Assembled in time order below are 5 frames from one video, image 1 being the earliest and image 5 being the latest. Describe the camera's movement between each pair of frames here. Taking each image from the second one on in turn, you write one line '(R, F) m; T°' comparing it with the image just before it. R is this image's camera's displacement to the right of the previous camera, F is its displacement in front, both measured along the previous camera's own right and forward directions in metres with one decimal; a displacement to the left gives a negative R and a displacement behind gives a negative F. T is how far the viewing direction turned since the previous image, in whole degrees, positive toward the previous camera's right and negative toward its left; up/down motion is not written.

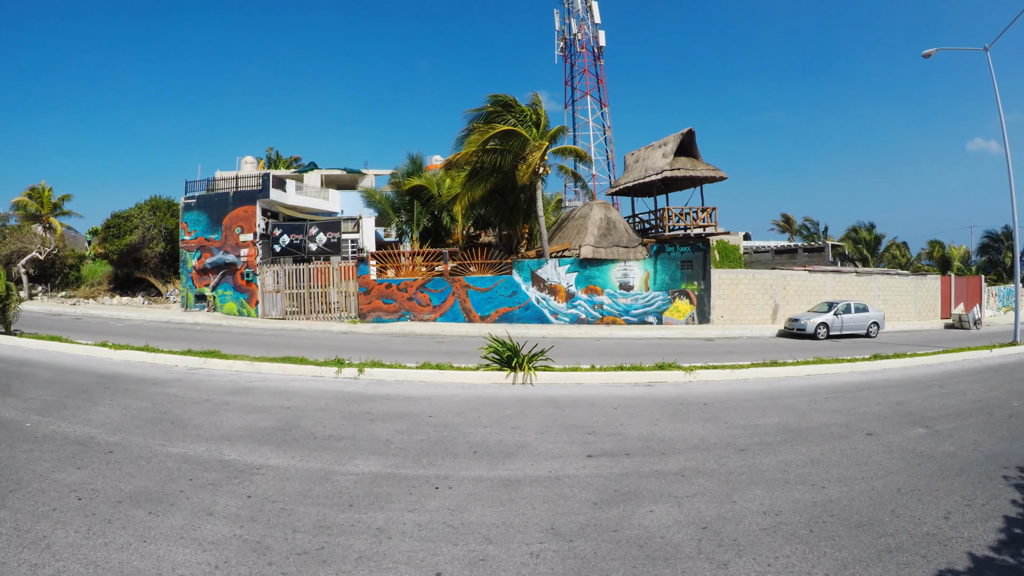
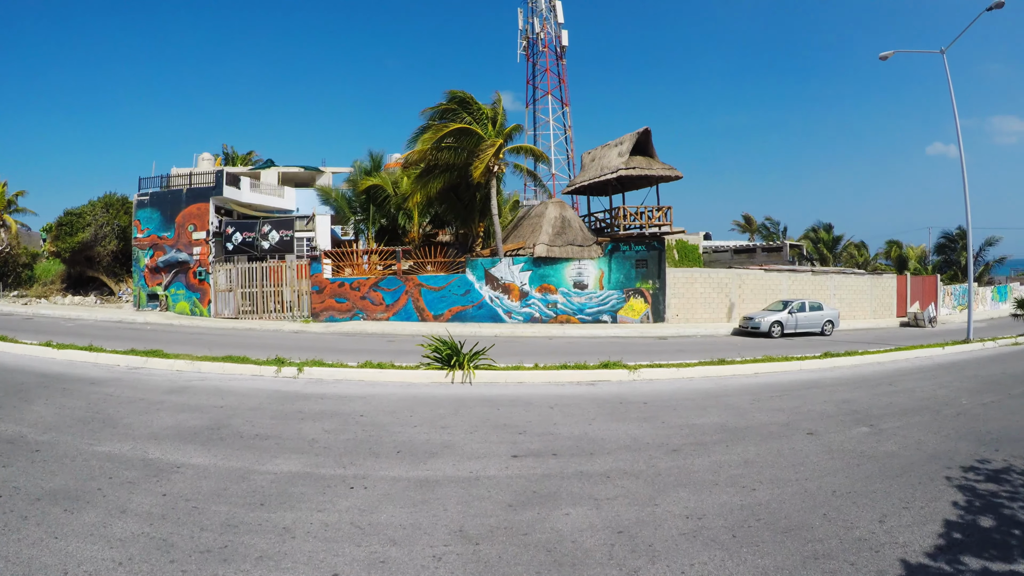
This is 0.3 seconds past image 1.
(+0.6, +0.1) m; -3°
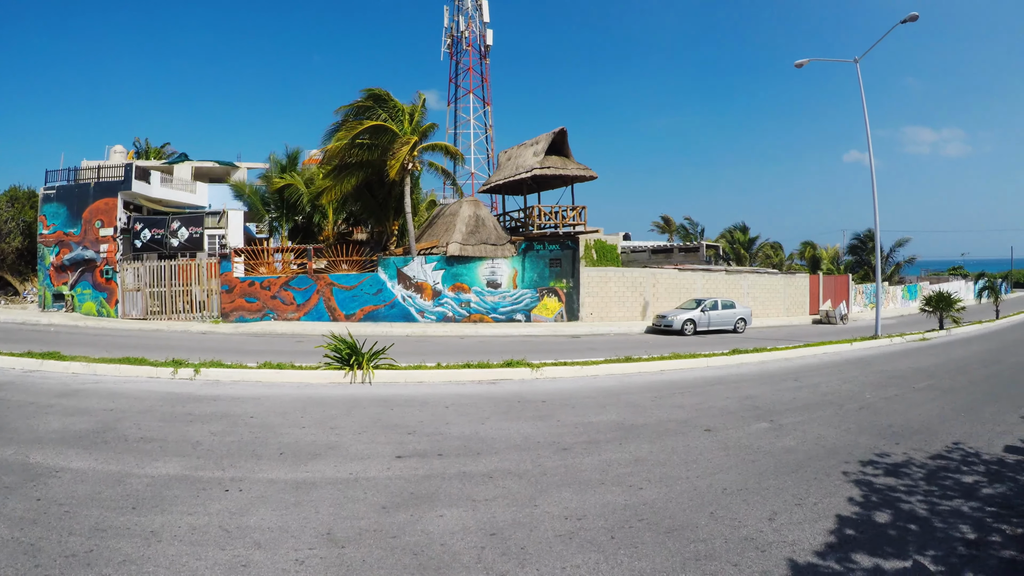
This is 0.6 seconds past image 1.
(+0.8, +0.1) m; -1°
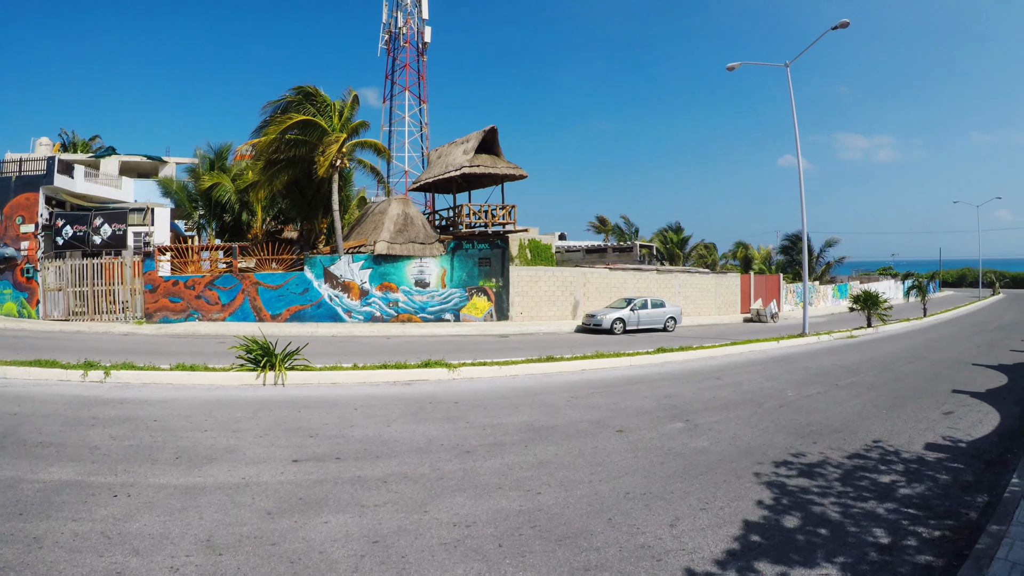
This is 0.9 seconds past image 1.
(+0.7, +0.1) m; -2°
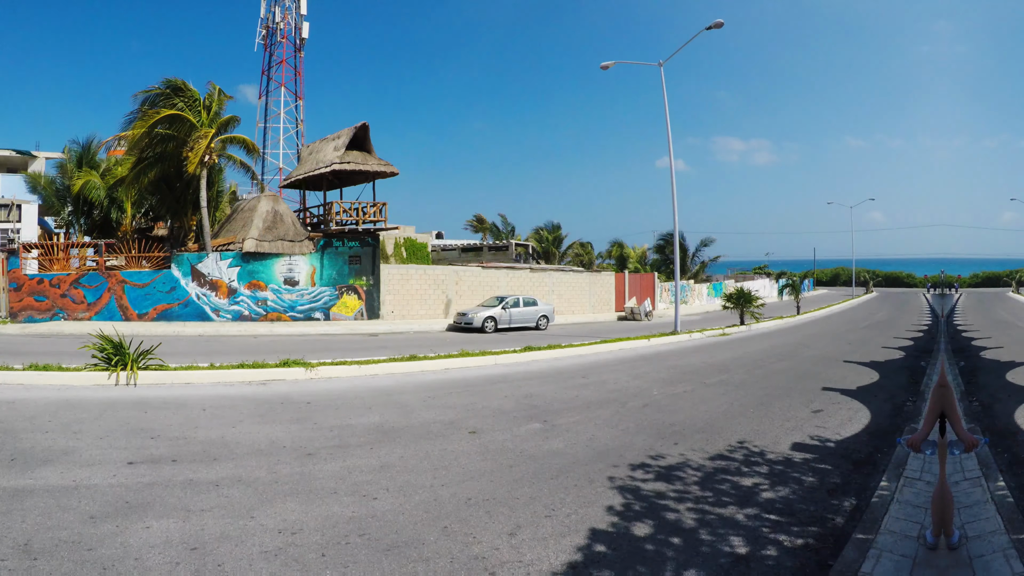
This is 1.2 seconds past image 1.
(+0.9, -0.1) m; +2°
